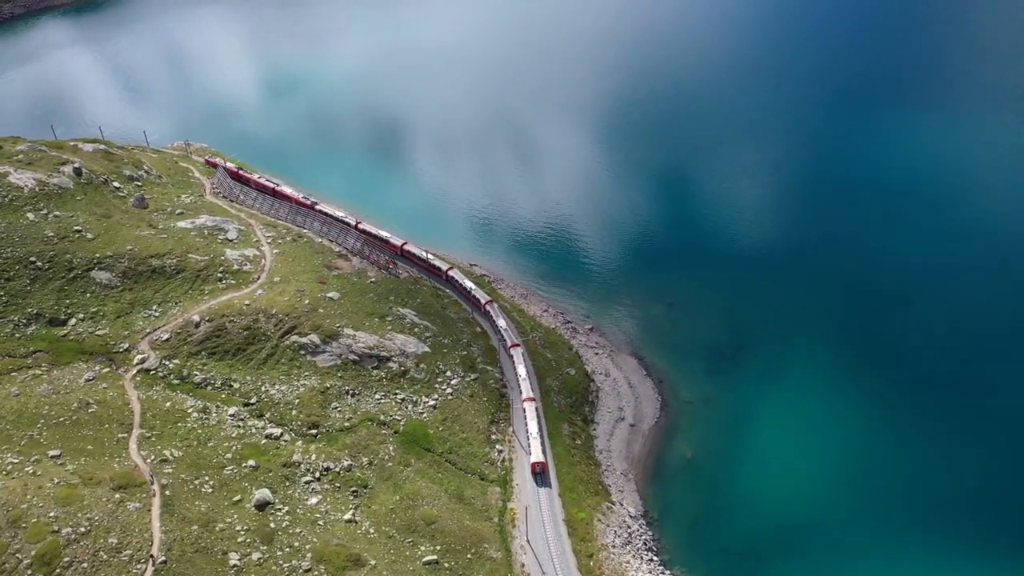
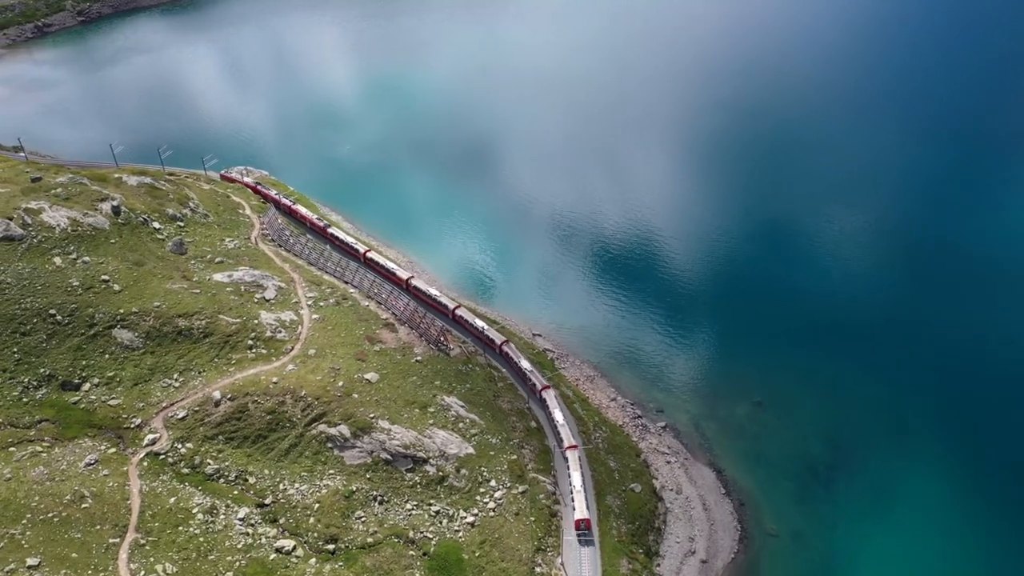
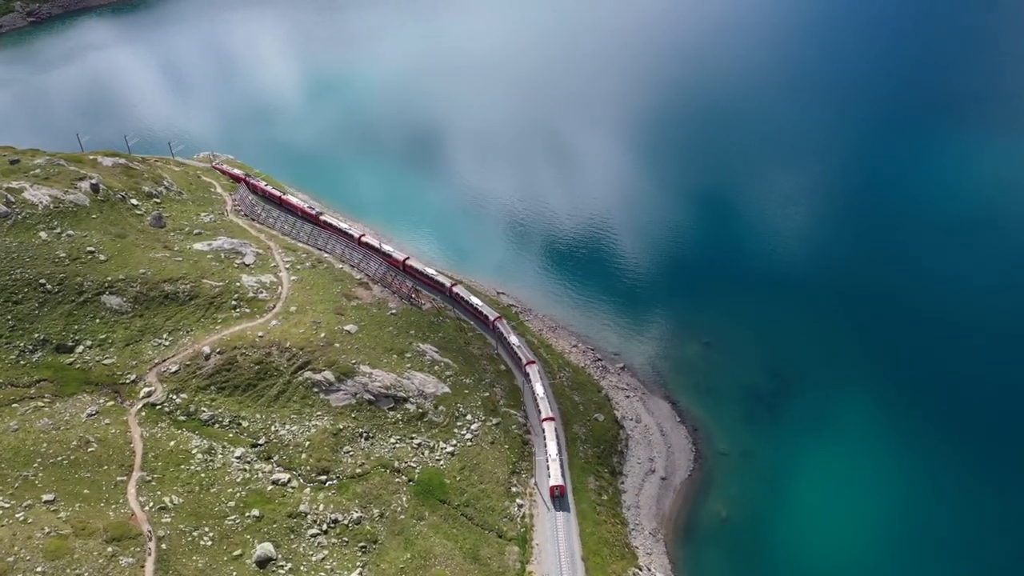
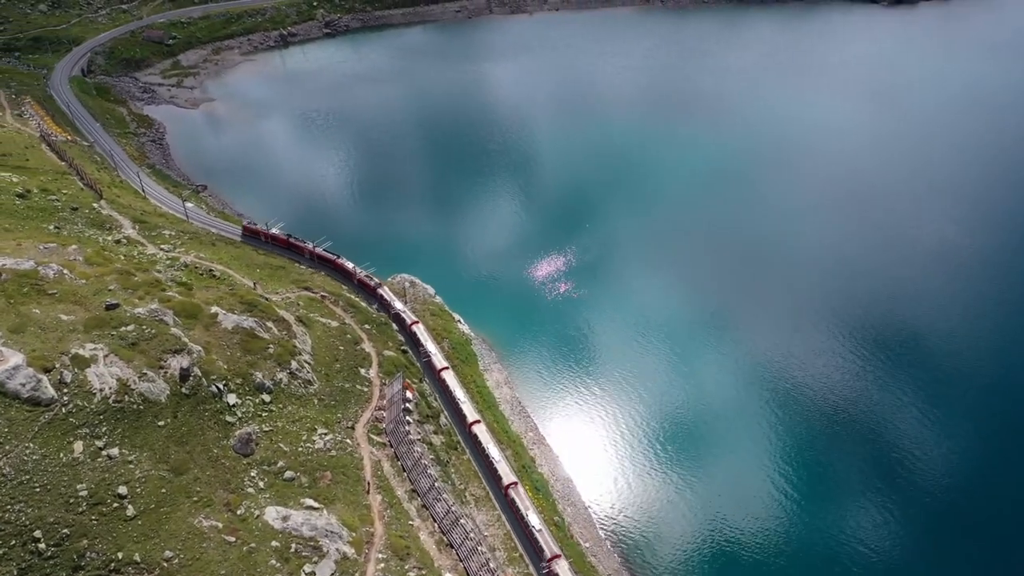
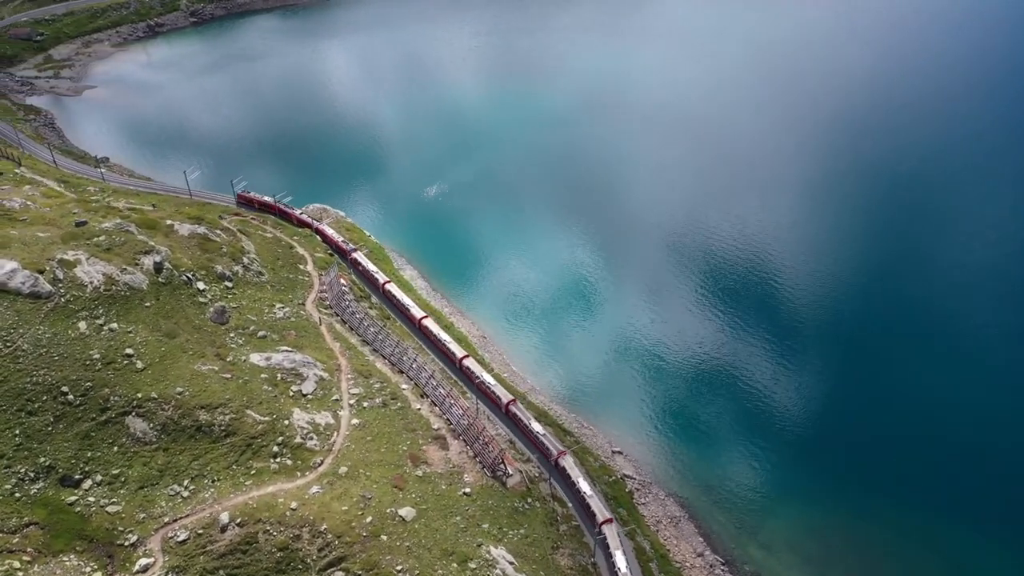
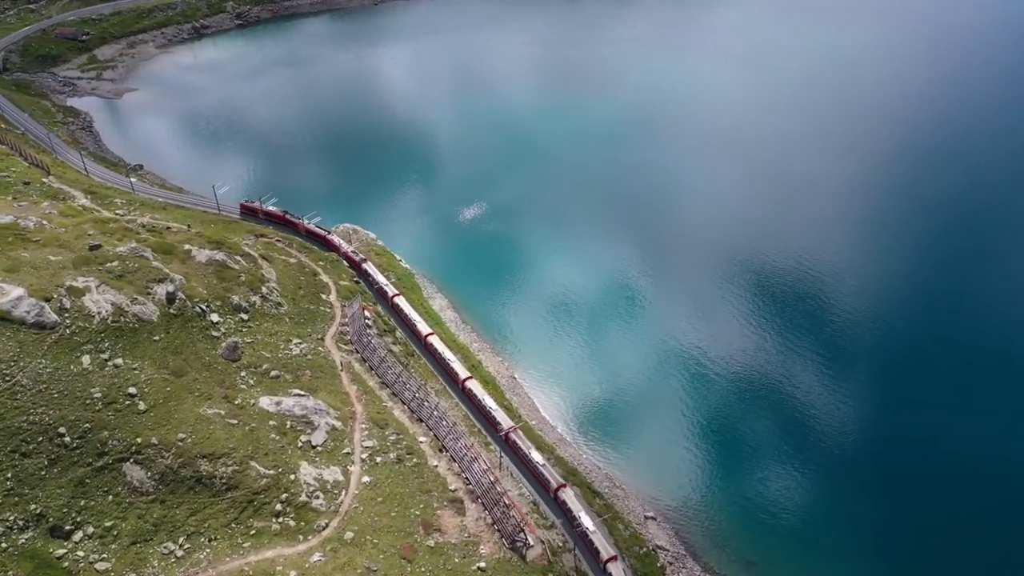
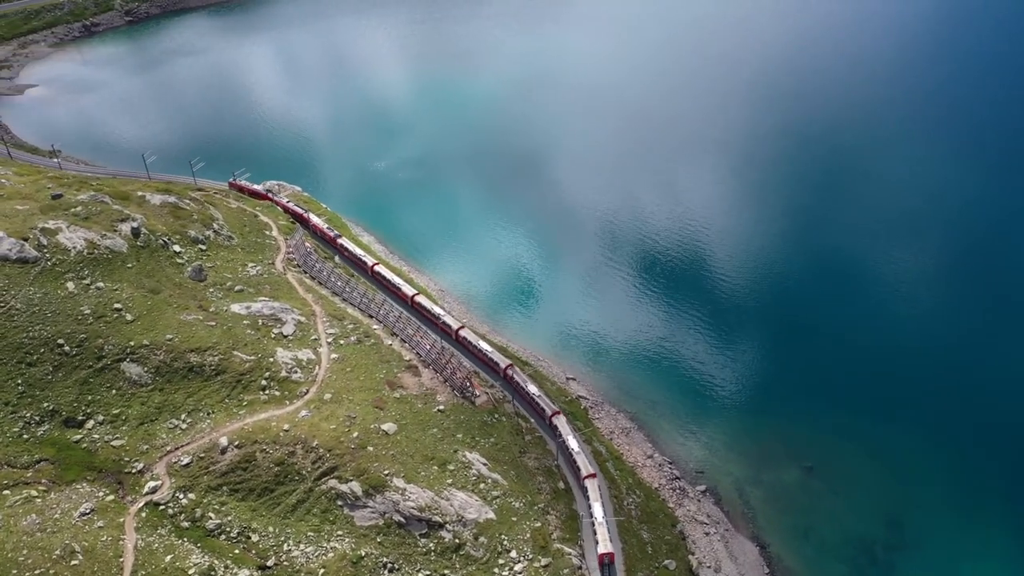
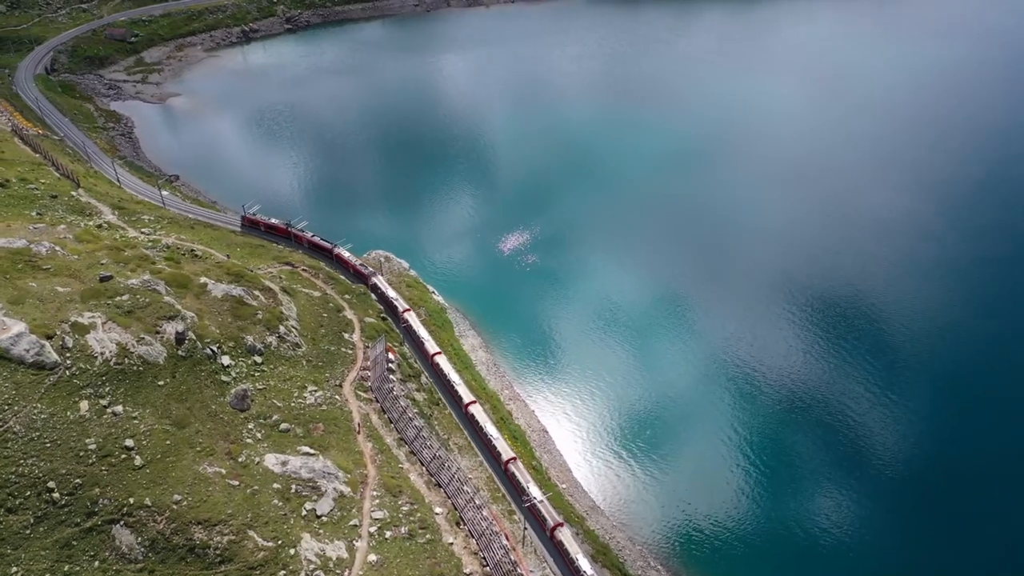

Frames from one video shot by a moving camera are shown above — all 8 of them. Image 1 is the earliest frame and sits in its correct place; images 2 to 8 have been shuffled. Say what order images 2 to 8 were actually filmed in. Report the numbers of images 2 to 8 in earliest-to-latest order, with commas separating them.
3, 2, 7, 5, 6, 8, 4
